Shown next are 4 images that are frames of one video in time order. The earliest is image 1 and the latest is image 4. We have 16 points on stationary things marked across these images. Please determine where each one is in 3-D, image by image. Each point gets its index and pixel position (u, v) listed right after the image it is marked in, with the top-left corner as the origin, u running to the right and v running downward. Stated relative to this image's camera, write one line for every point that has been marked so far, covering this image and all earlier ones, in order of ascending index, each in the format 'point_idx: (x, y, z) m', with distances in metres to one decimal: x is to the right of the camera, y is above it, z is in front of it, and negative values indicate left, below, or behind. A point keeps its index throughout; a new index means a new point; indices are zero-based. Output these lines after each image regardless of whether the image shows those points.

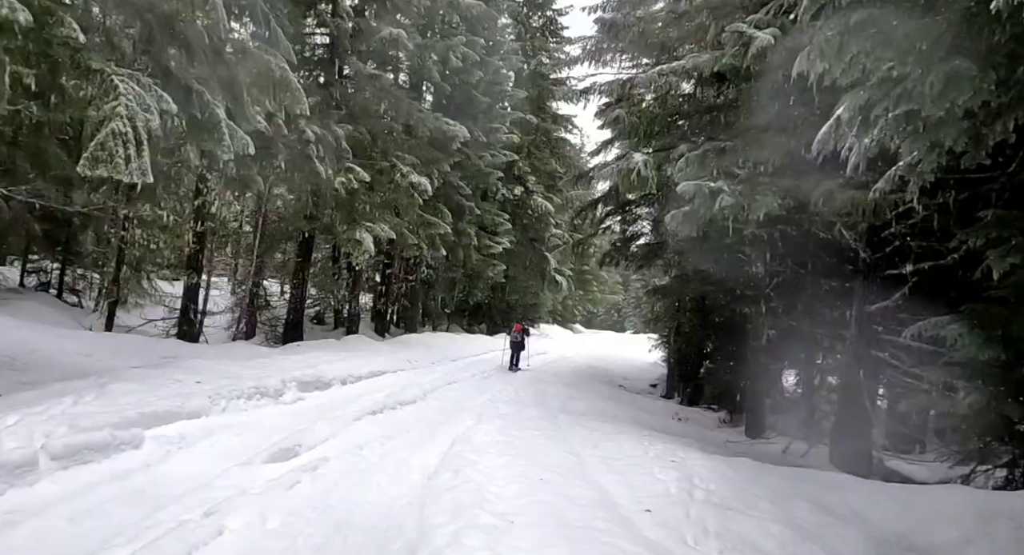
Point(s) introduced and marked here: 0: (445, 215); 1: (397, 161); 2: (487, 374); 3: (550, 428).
0: (-2.1, +2.0, +17.7) m
1: (-2.9, +3.0, +14.5) m
2: (-0.5, -2.0, +11.8) m
3: (+0.4, -1.6, +6.1) m
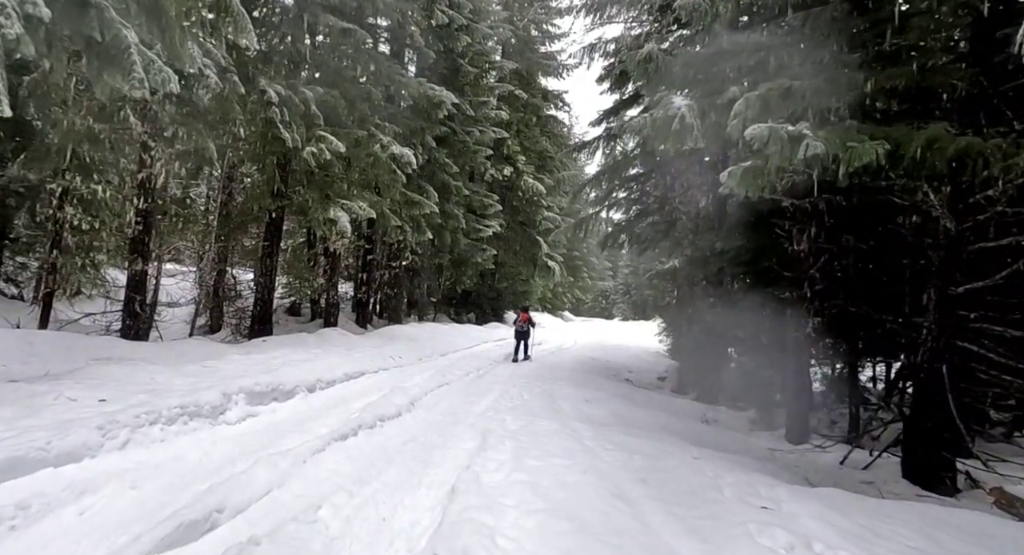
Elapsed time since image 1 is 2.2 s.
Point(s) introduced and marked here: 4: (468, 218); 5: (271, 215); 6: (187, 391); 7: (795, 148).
0: (-2.3, +2.4, +16.1) m
1: (-3.1, +3.3, +12.8) m
2: (-0.5, -1.7, +10.3) m
3: (+0.5, -1.4, +4.7) m
4: (-1.6, +2.1, +19.9) m
5: (-5.4, +1.4, +12.6) m
6: (-2.8, -1.0, +4.9) m
7: (+2.3, +1.1, +4.6) m
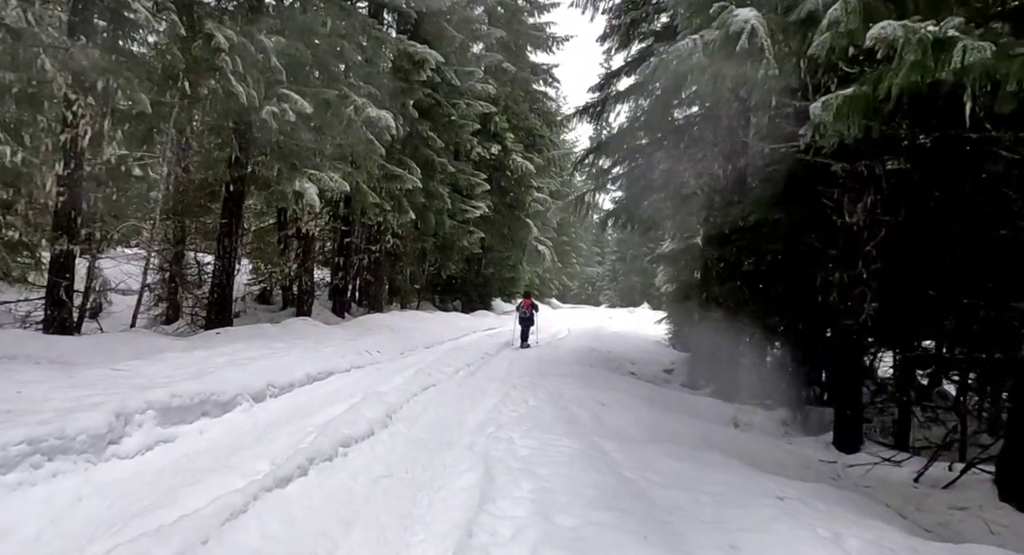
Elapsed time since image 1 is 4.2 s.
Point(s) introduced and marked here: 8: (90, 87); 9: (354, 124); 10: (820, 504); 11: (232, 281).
0: (-2.6, +2.8, +14.6) m
1: (-3.2, +3.7, +11.3) m
2: (-0.6, -1.4, +8.9) m
3: (+0.6, -1.3, +3.3) m
4: (-1.9, +2.6, +18.4) m
5: (-5.5, +1.7, +11.0) m
6: (-2.7, -0.8, +3.4) m
7: (+2.4, +1.3, +3.2) m
8: (-6.0, +2.7, +8.1) m
9: (-3.0, +2.9, +10.8) m
10: (+2.0, -1.4, +3.7) m
11: (-5.6, -0.1, +11.4) m
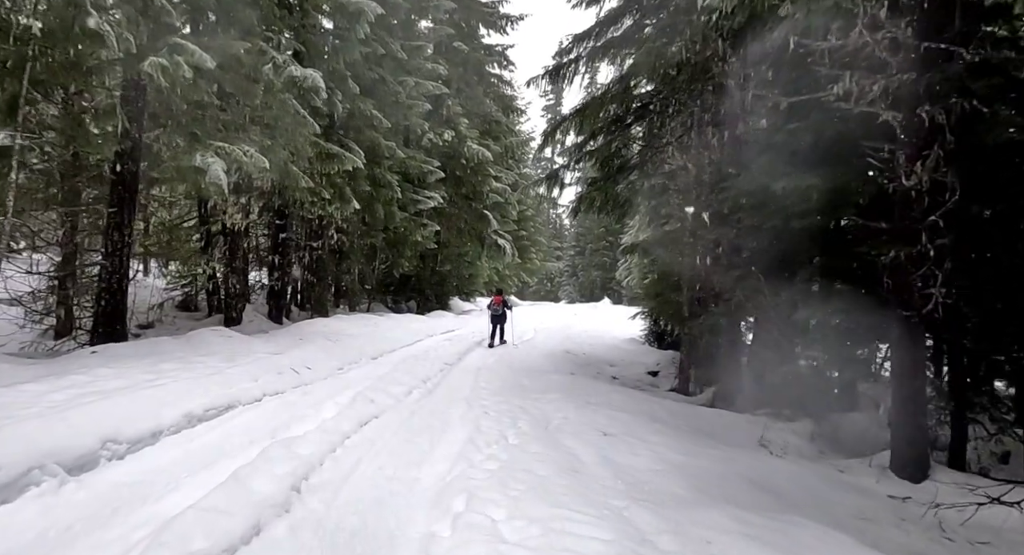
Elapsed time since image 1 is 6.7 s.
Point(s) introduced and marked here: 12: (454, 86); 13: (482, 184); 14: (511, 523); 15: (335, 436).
0: (-3.5, +2.8, +12.6) m
1: (-3.9, +3.7, +9.2) m
2: (-1.0, -1.3, +7.1) m
3: (+0.6, -1.2, +1.6) m
4: (-3.1, +2.7, +16.4) m
5: (-6.2, +1.7, +8.8) m
6: (-2.7, -0.8, +1.5) m
7: (+2.3, +1.4, +1.6) m
8: (-6.5, +2.6, +5.8) m
9: (-3.7, +2.9, +8.8) m
10: (+2.0, -1.3, +2.1) m
11: (-6.2, -0.1, +9.2) m
12: (-2.0, +6.7, +19.6) m
13: (-1.0, +3.3, +19.9) m
14: (0.0, -1.2, +2.8) m
15: (-1.3, -1.2, +4.2) m
